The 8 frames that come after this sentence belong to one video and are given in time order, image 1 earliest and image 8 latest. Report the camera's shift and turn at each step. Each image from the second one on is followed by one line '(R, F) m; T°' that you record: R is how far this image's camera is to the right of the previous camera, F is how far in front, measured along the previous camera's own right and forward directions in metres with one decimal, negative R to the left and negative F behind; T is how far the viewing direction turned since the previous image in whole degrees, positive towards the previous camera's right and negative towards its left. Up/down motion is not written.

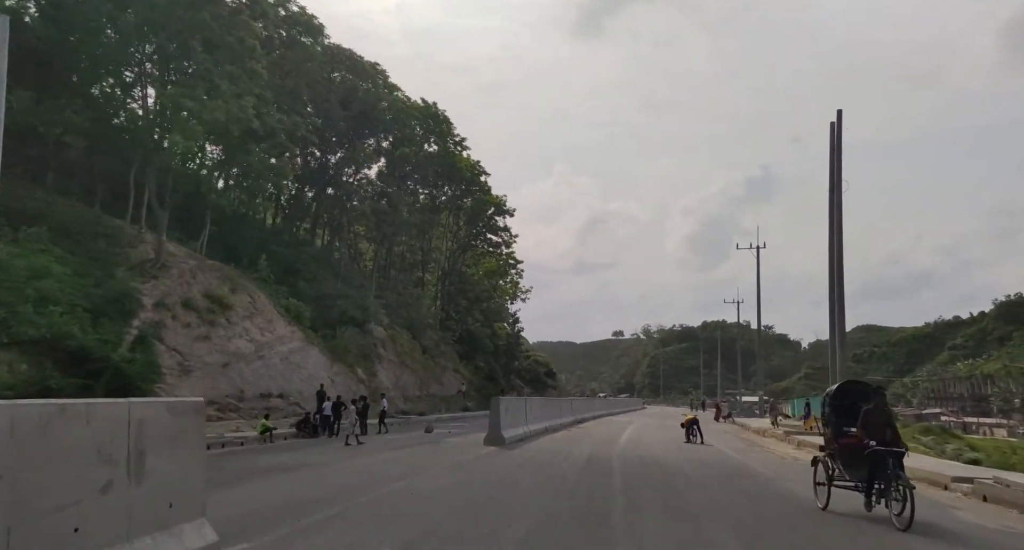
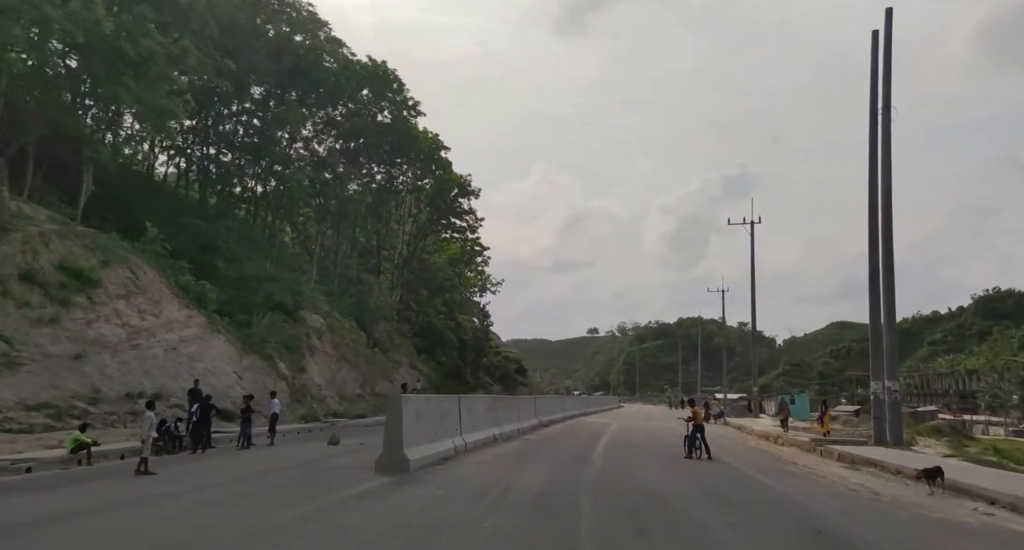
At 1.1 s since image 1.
(+0.9, +6.3) m; +2°
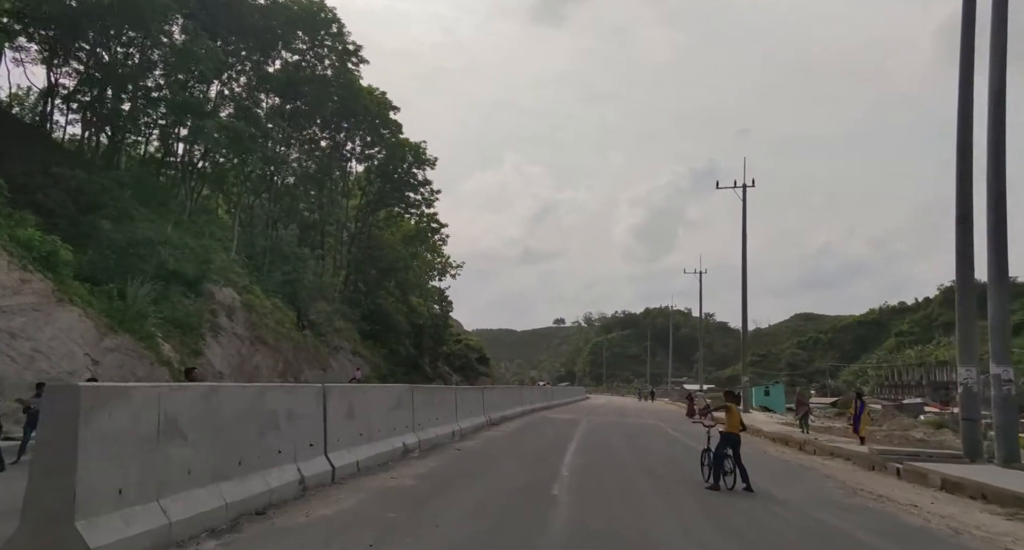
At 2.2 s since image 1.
(+0.7, +6.3) m; +2°
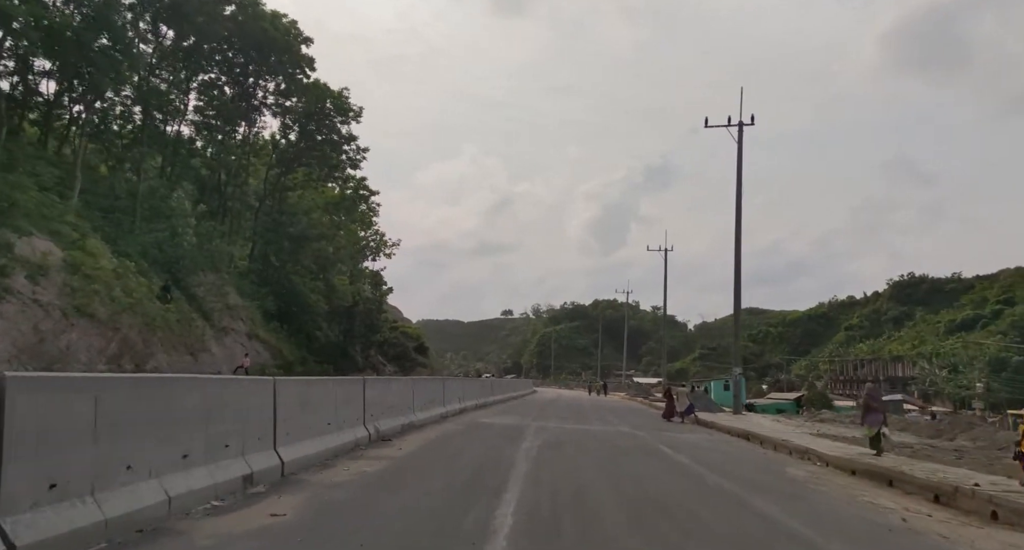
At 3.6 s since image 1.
(+0.8, +8.6) m; +4°
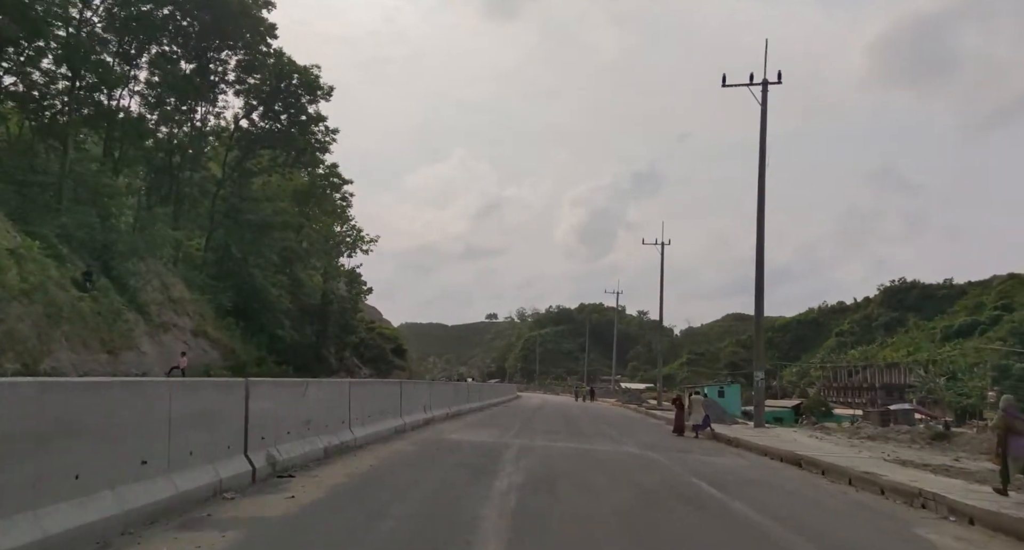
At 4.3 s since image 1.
(+0.2, +4.7) m; +1°
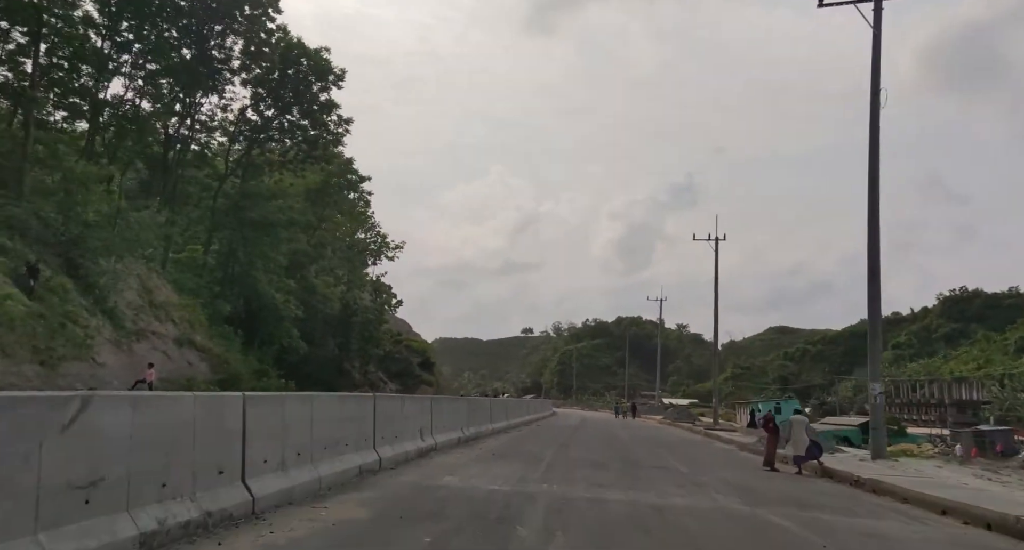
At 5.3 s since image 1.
(+0.1, +5.5) m; -3°
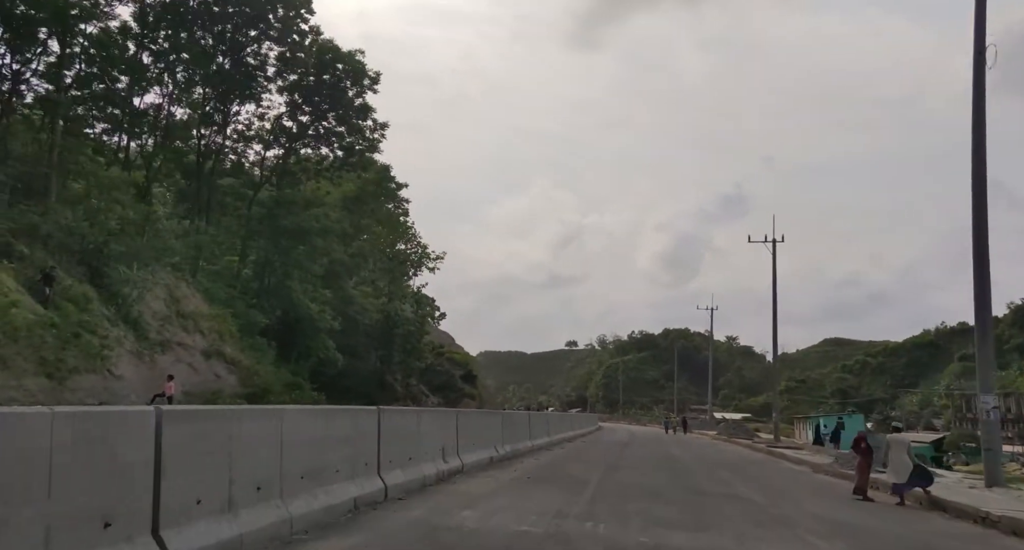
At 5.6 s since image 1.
(+0.1, +2.1) m; -3°
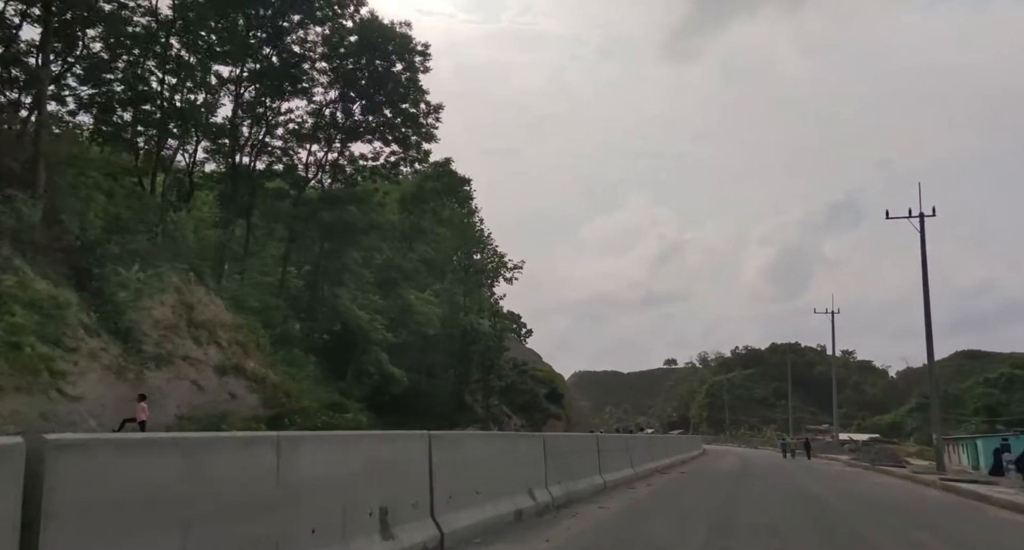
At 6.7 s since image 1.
(+0.8, +6.4) m; -7°
